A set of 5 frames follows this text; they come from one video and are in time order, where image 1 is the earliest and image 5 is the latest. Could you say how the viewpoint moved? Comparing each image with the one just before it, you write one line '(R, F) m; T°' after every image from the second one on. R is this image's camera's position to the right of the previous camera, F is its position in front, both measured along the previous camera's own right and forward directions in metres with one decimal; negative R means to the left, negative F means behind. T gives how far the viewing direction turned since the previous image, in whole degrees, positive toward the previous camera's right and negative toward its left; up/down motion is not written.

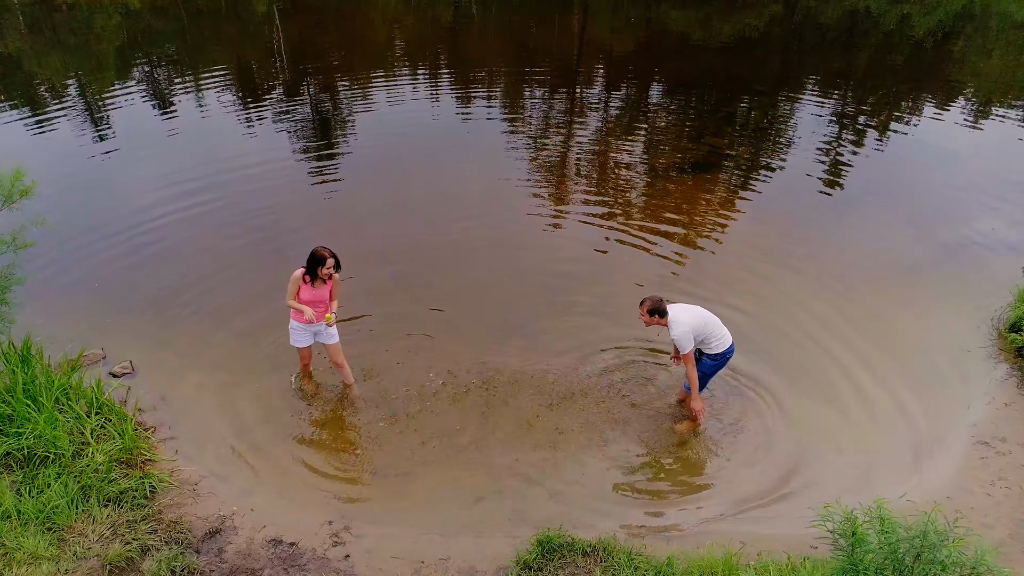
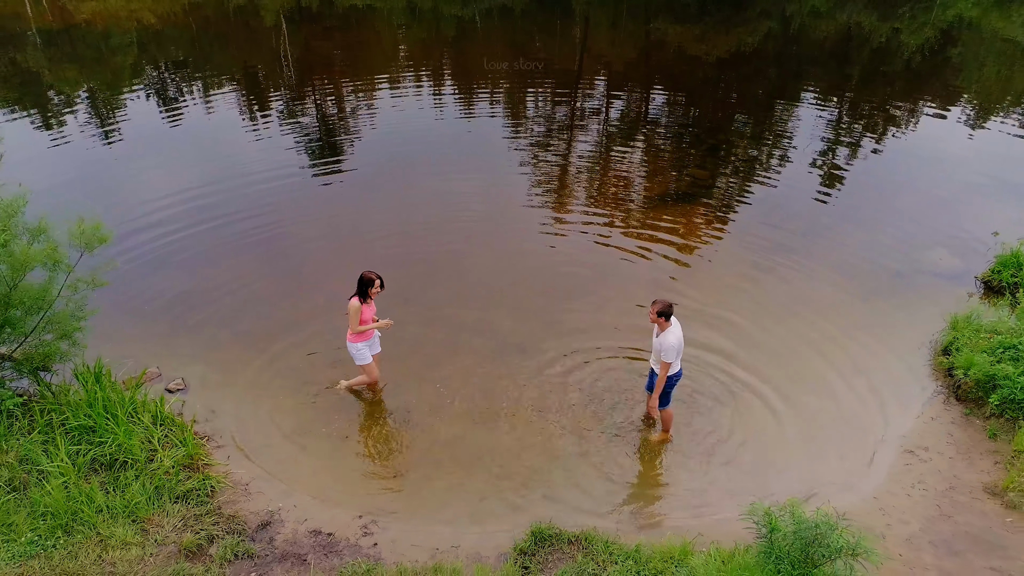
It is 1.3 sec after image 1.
(0.0, -1.0) m; 0°
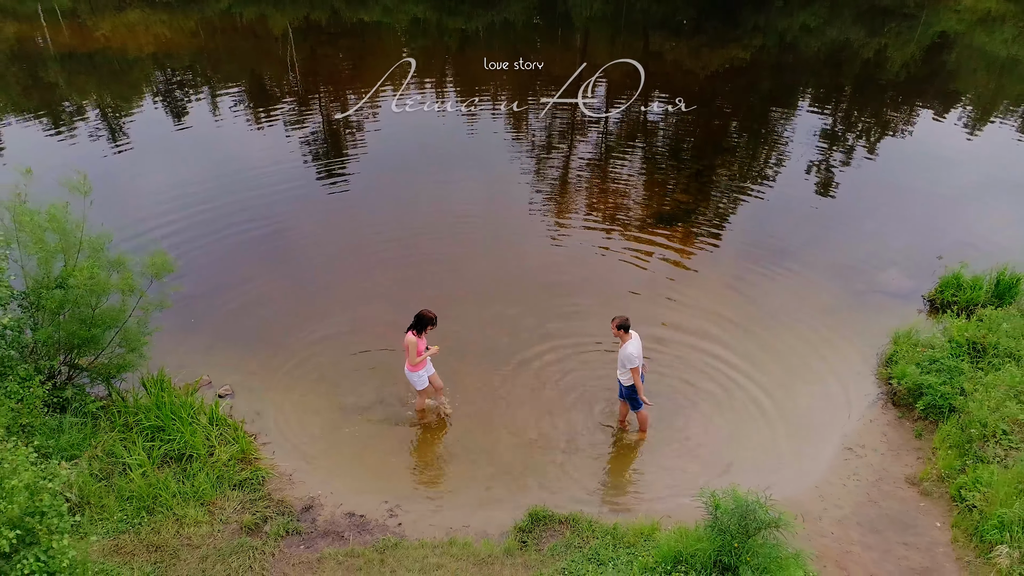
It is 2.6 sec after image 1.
(0.0, -1.2) m; 0°
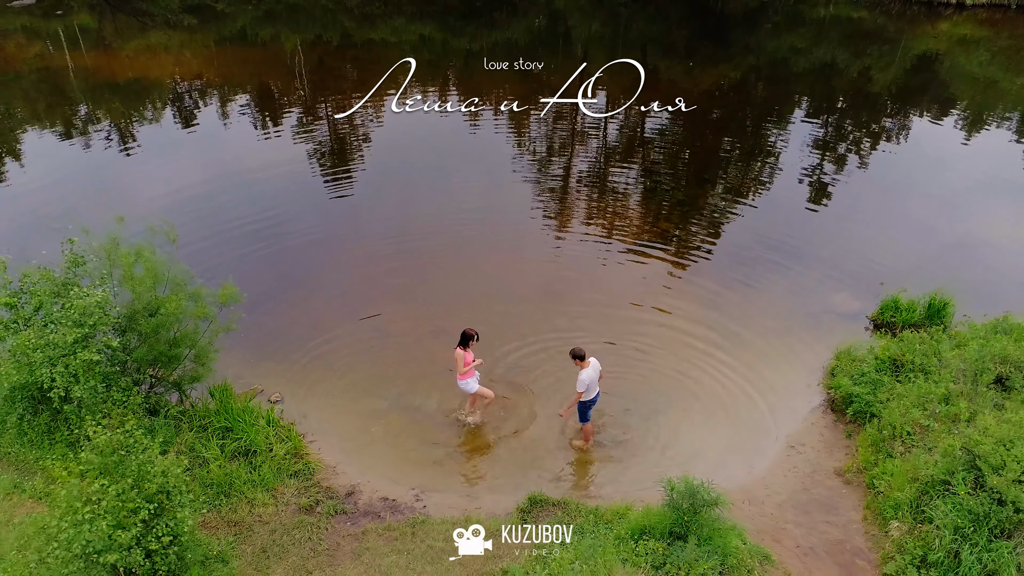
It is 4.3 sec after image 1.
(0.0, -1.7) m; 0°
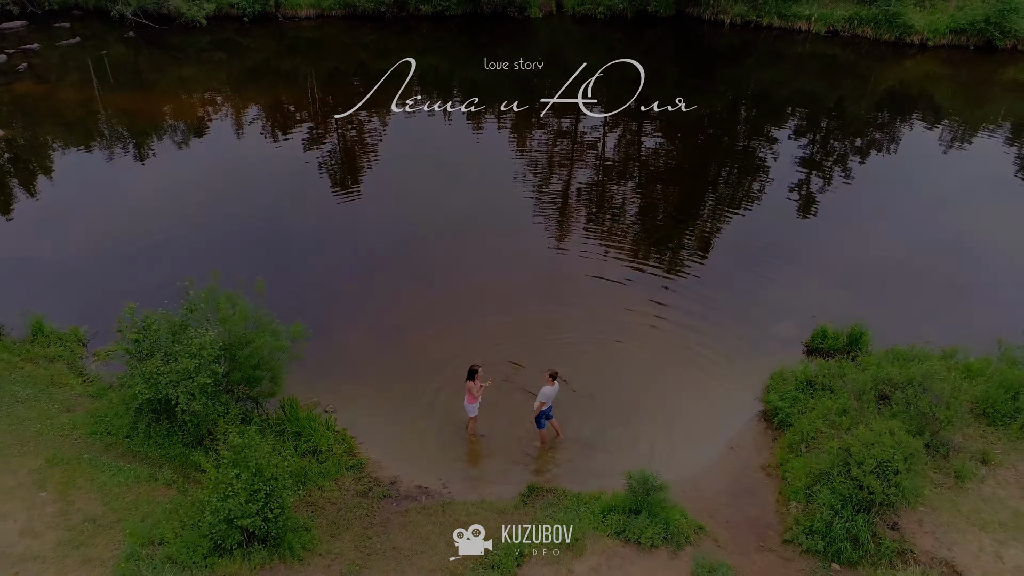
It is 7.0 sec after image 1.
(0.0, -2.8) m; 0°
